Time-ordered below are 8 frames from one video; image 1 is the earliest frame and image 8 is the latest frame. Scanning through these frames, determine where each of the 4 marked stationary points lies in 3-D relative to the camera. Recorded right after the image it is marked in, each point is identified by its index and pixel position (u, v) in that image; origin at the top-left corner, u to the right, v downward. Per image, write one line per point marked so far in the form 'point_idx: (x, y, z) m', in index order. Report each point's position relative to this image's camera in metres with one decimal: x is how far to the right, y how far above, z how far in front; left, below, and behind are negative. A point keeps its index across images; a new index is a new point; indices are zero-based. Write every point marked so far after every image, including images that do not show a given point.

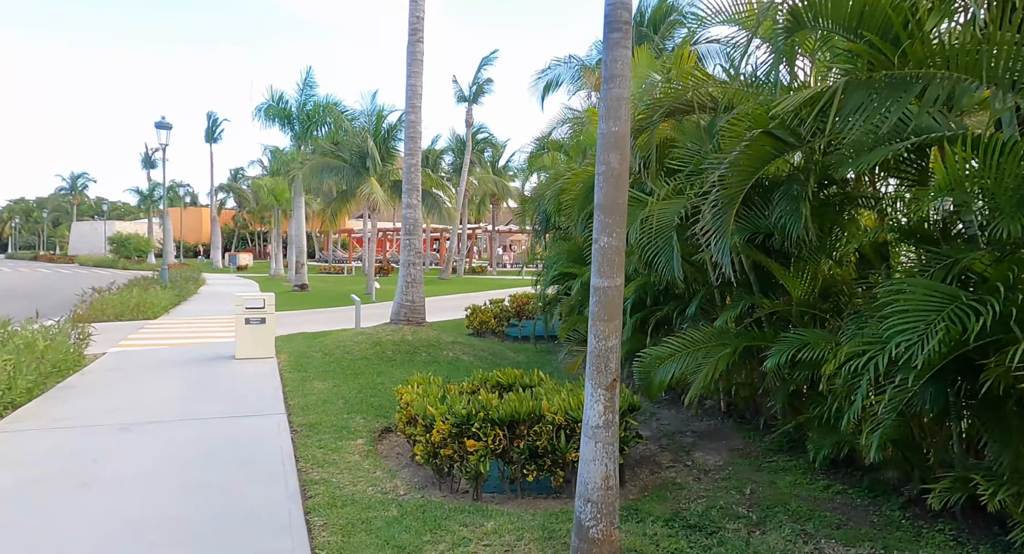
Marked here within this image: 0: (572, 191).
0: (+0.6, +0.9, +6.2) m
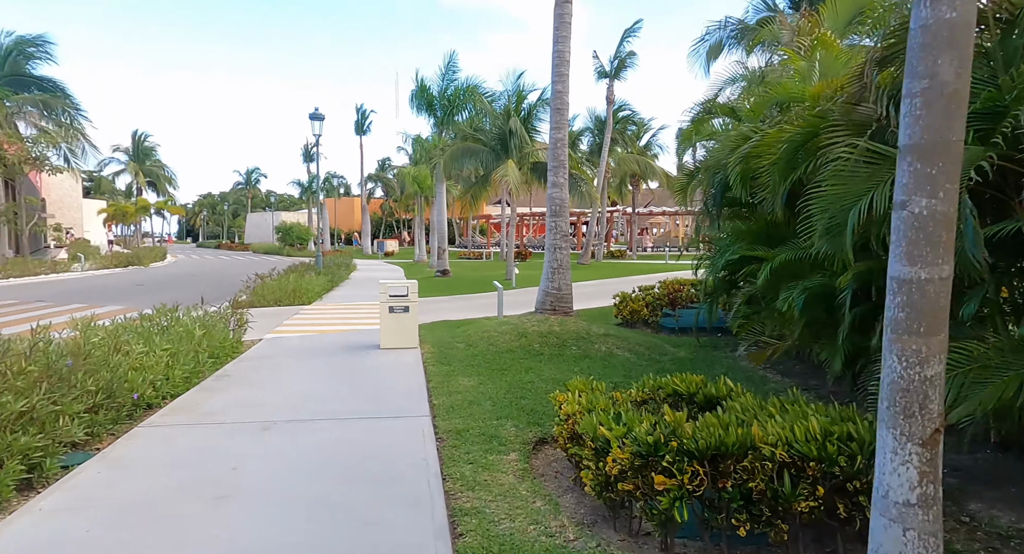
0: (+2.1, +1.0, +5.0) m
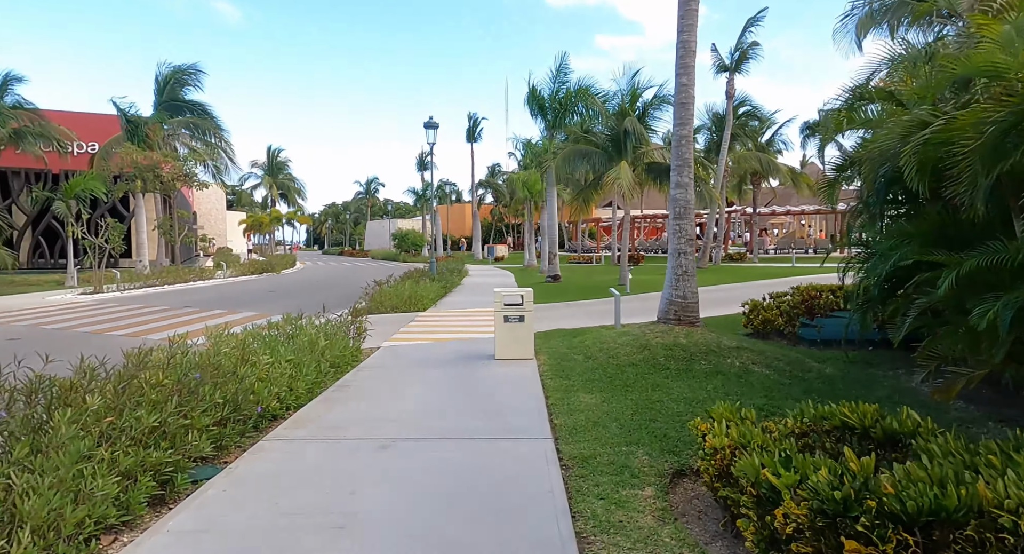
0: (+3.0, +0.9, +4.1) m
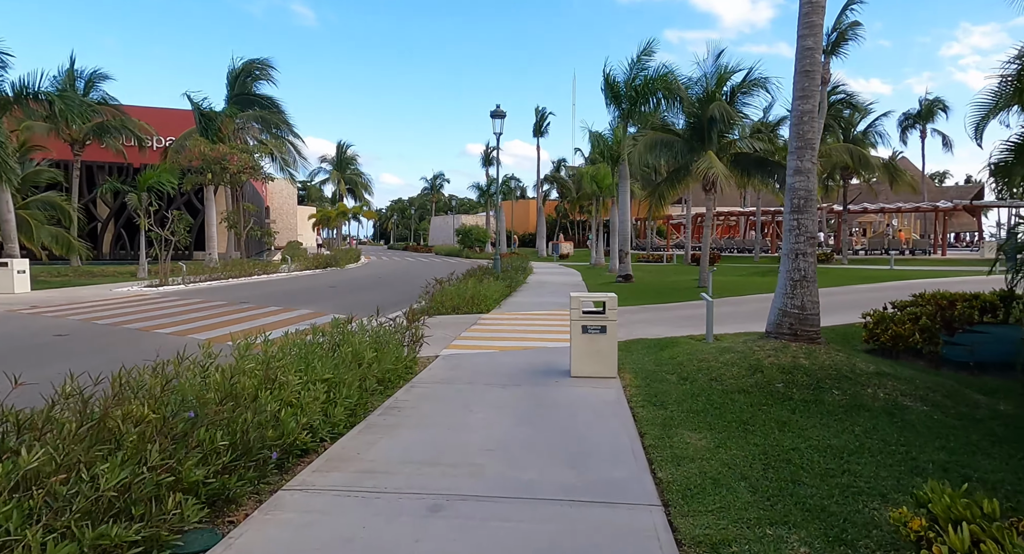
0: (+3.5, +0.8, +2.4) m
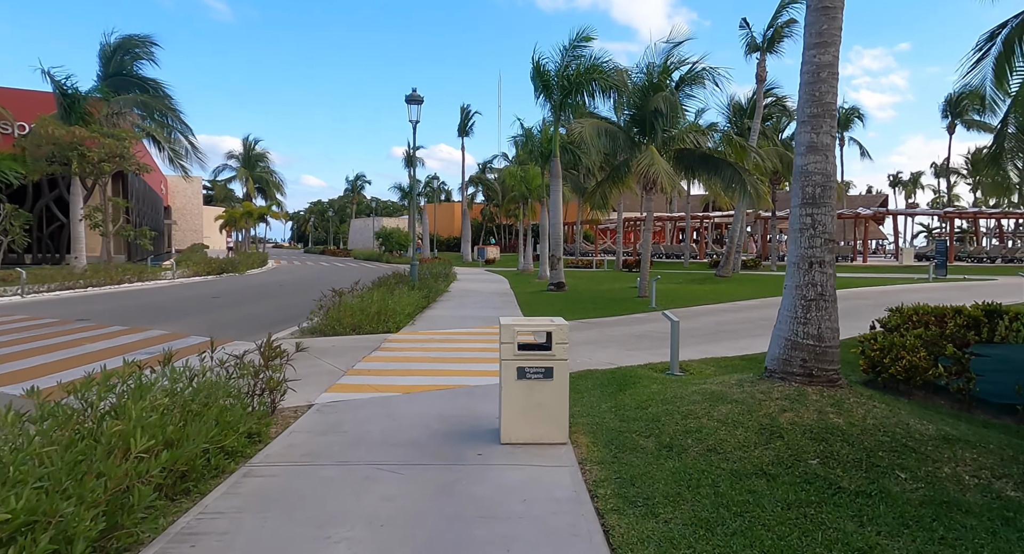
0: (+3.3, +0.7, +0.3) m
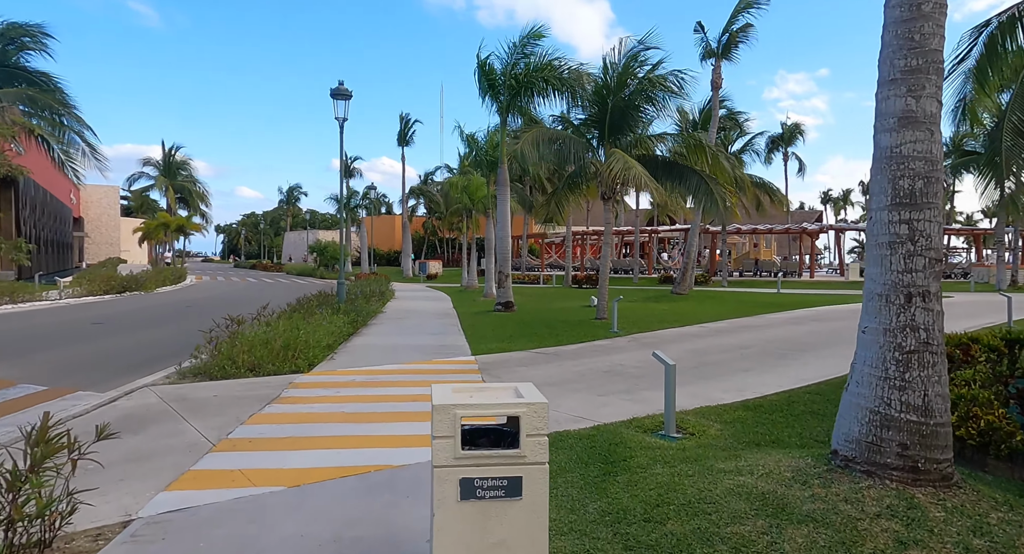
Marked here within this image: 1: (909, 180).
0: (+3.4, +0.6, -1.6) m
1: (+2.4, +0.6, +3.7) m
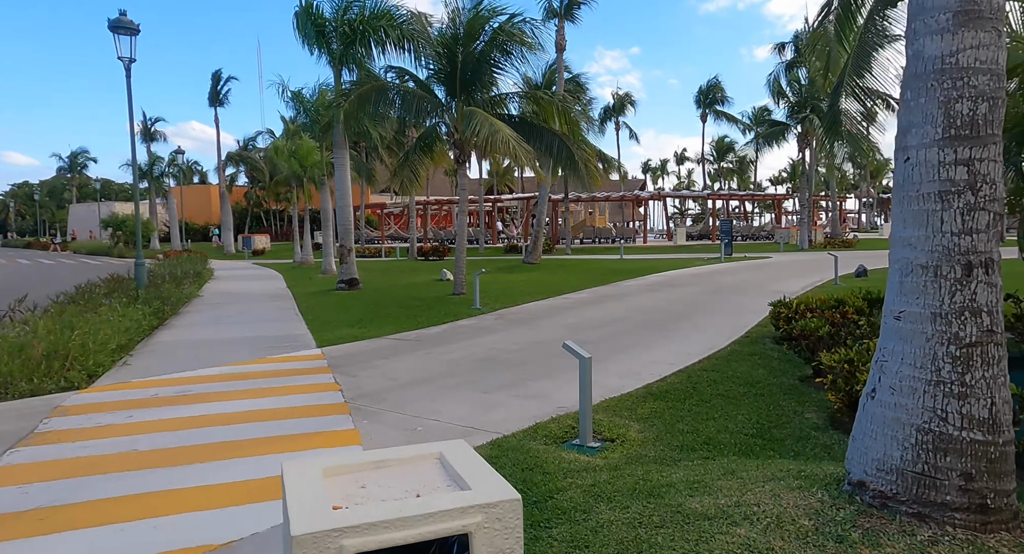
0: (+4.3, +0.5, -2.2) m
1: (+2.0, +0.7, +2.6) m
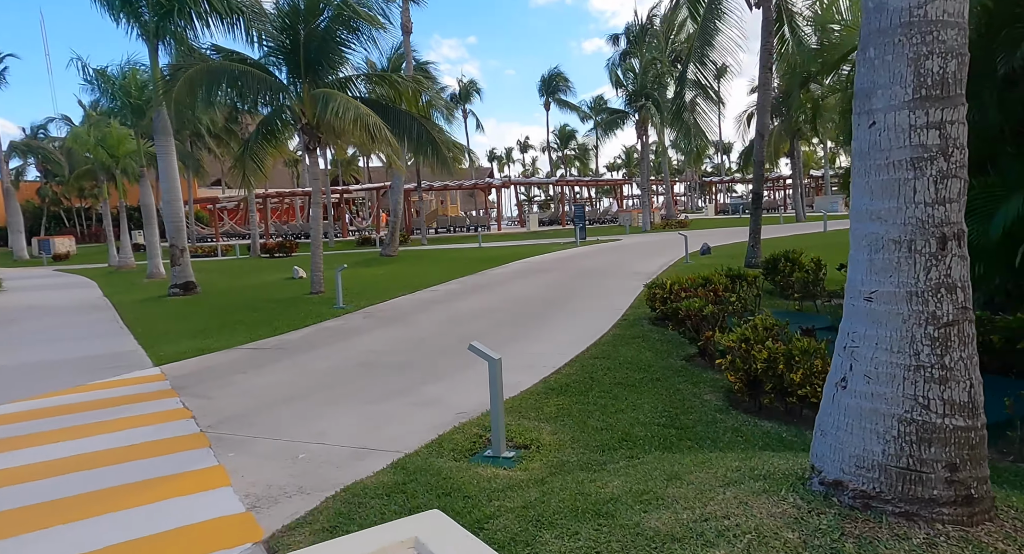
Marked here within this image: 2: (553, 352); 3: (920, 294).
0: (+5.1, +0.7, -1.7) m
1: (+1.7, +0.8, +2.4) m
2: (+0.5, -0.9, +7.8) m
3: (+1.7, -0.1, +2.5) m
